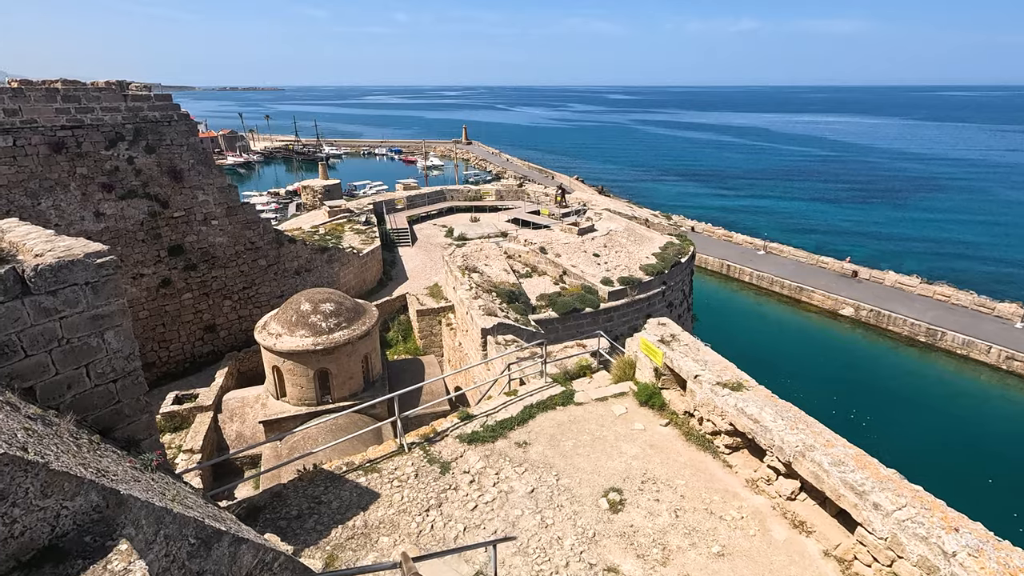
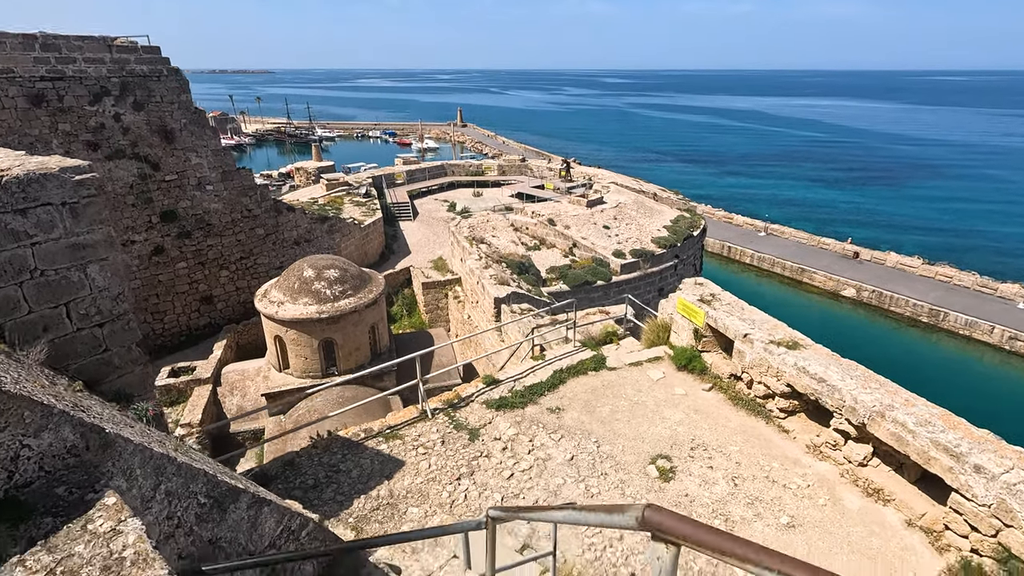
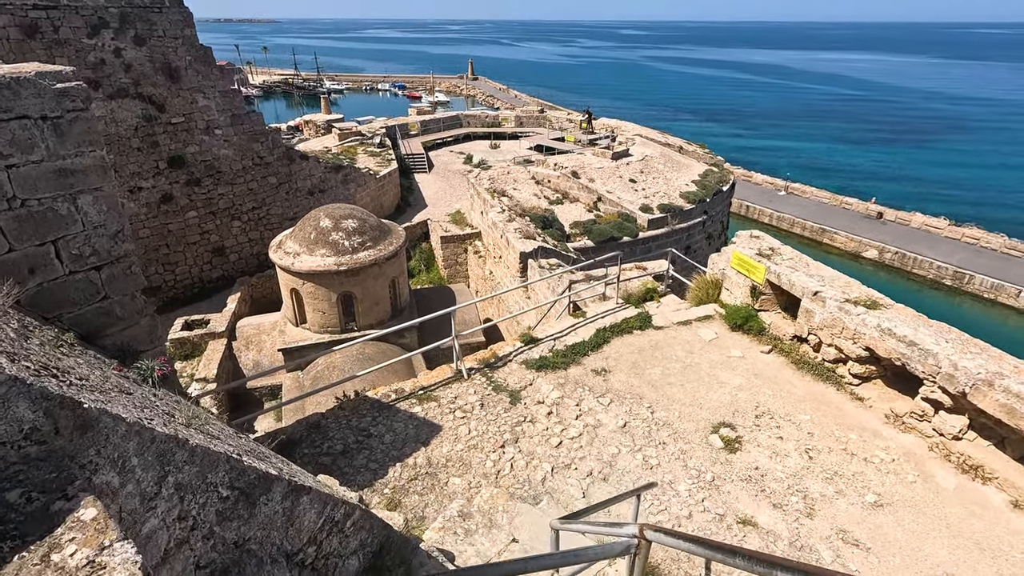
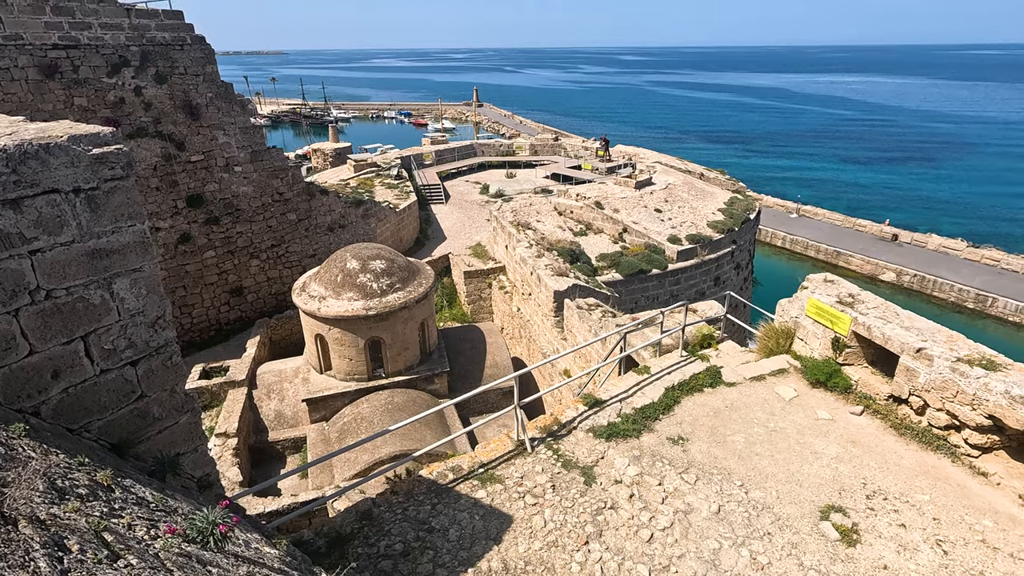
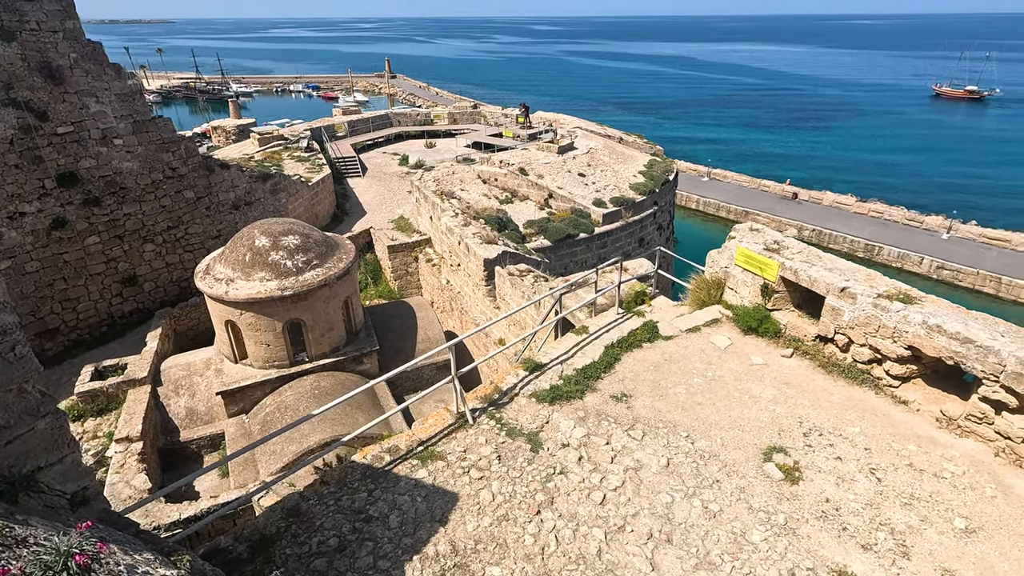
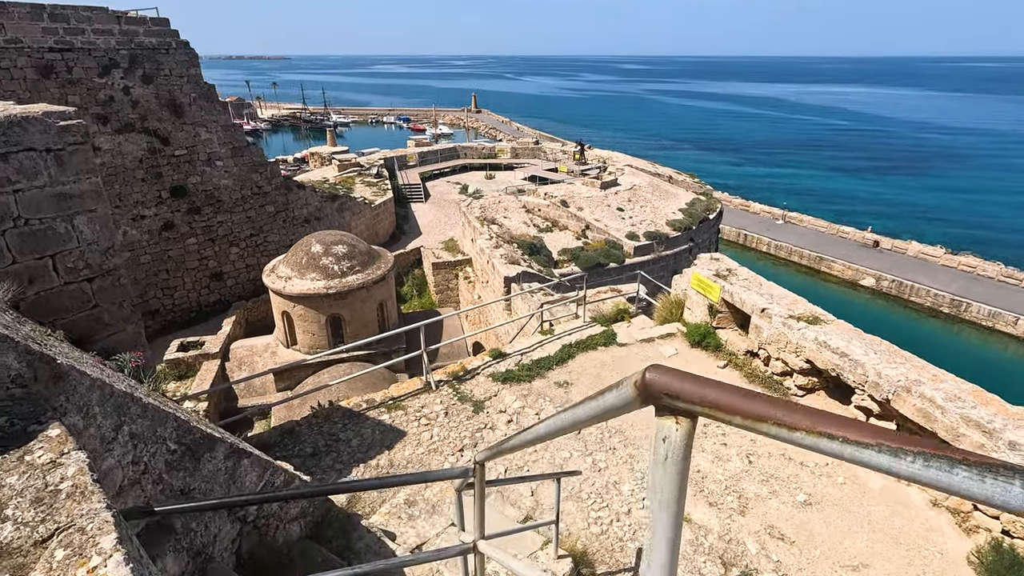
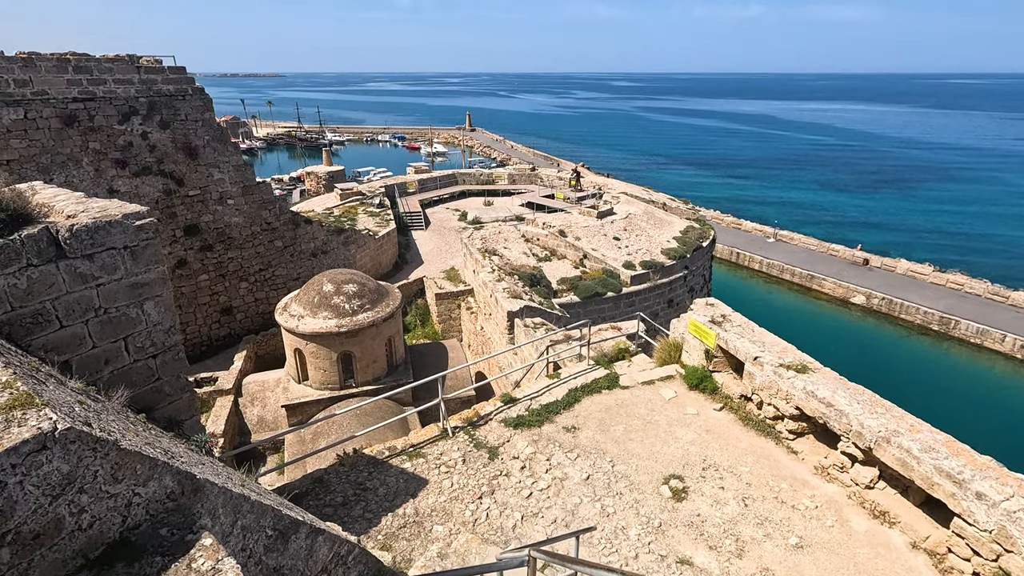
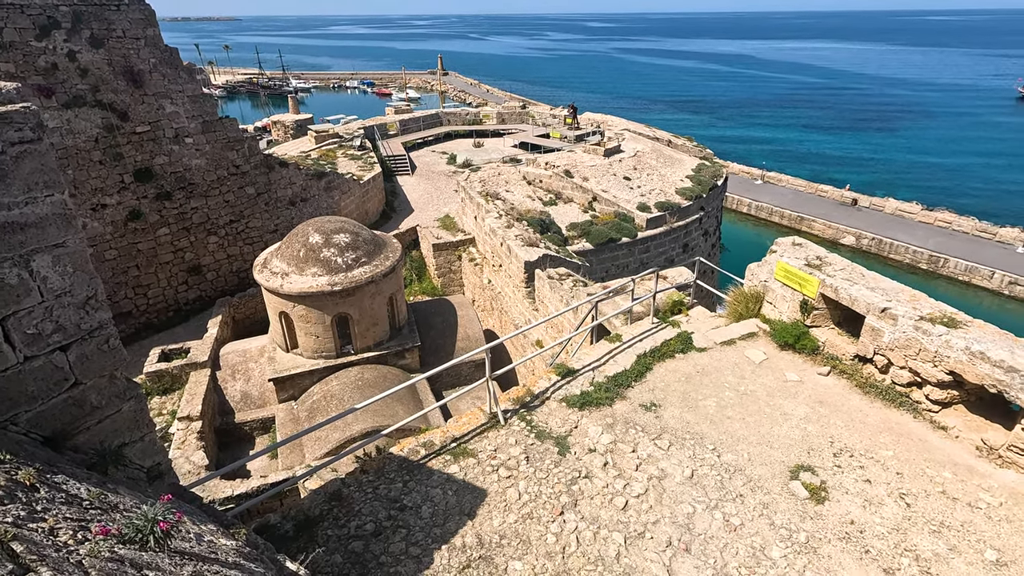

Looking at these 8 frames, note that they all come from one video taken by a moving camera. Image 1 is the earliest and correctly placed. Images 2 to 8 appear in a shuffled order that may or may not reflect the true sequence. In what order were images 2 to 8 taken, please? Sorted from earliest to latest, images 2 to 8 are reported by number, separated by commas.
7, 2, 6, 3, 4, 8, 5
